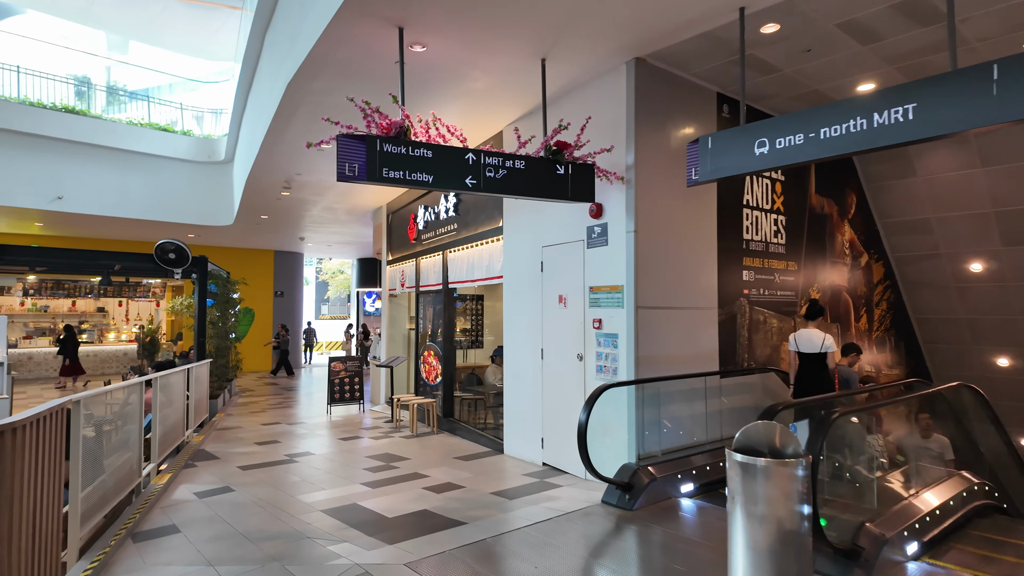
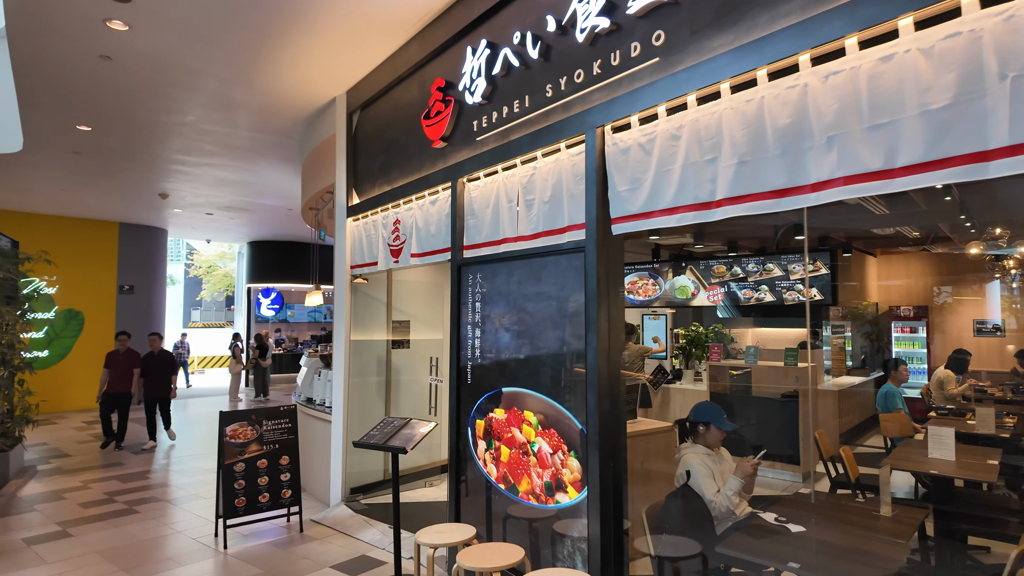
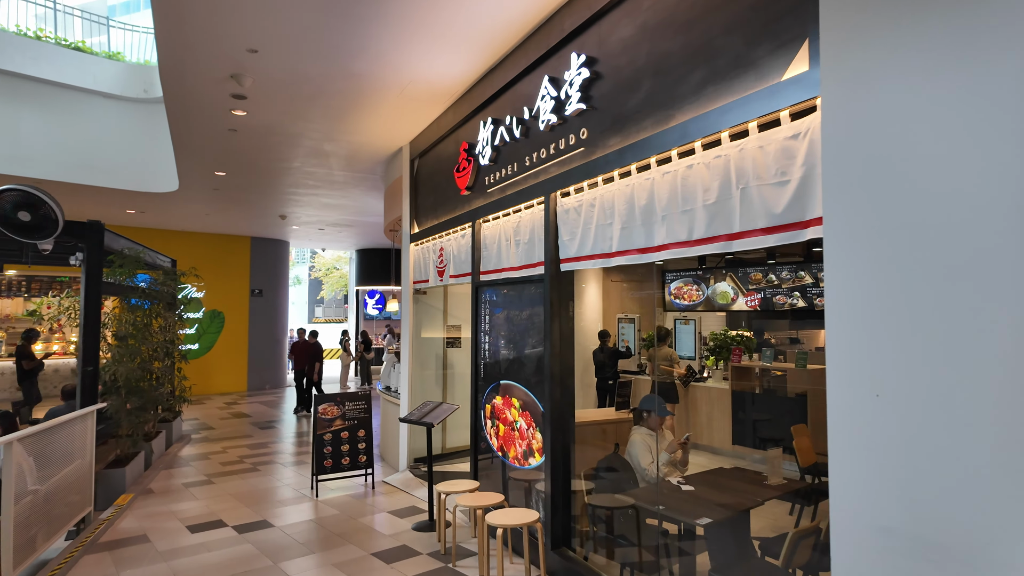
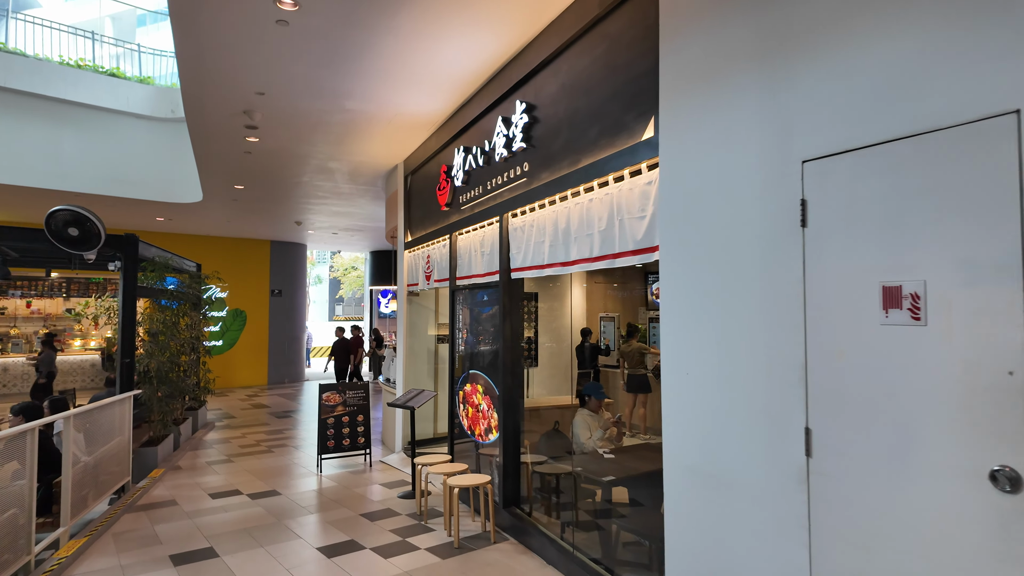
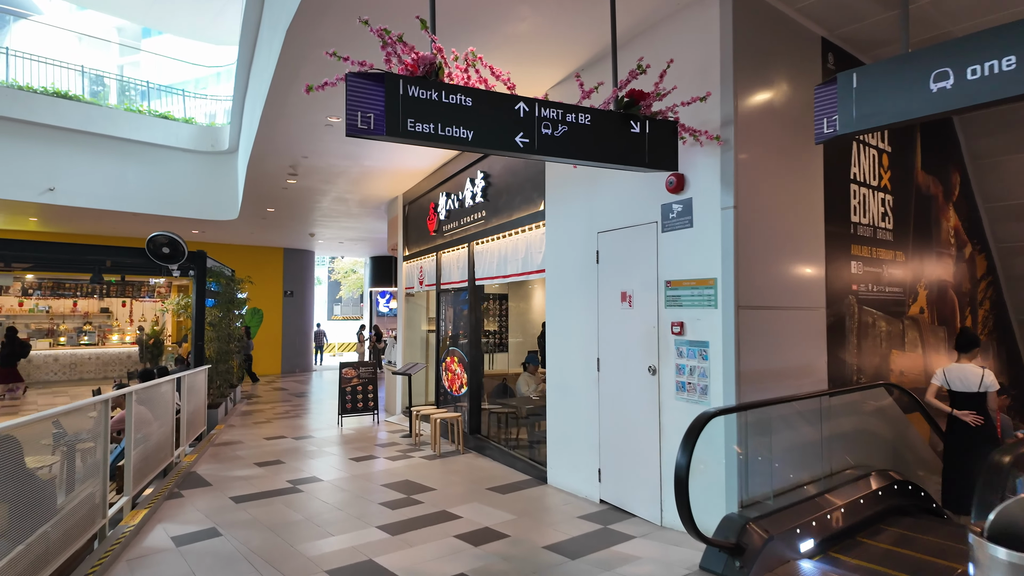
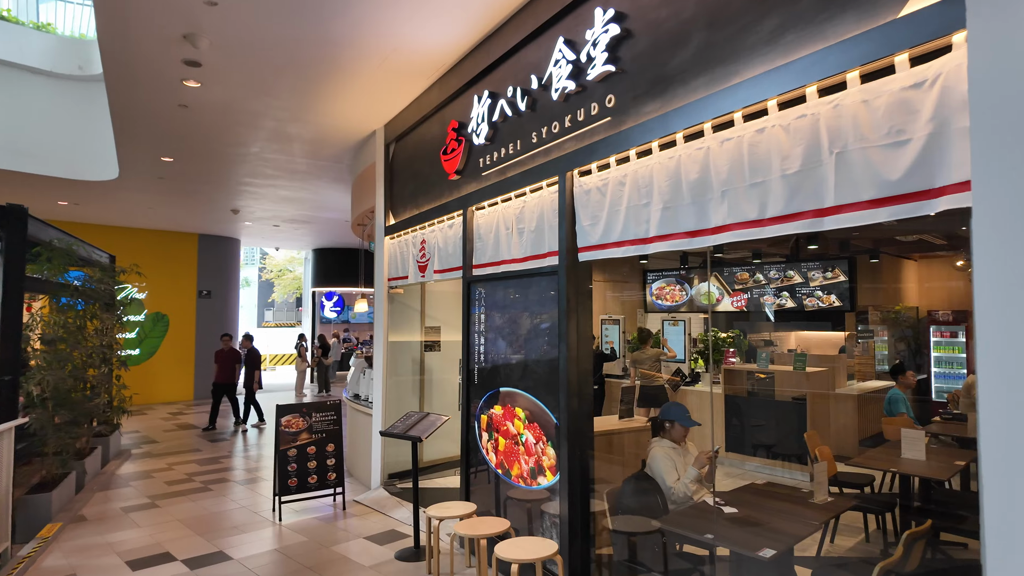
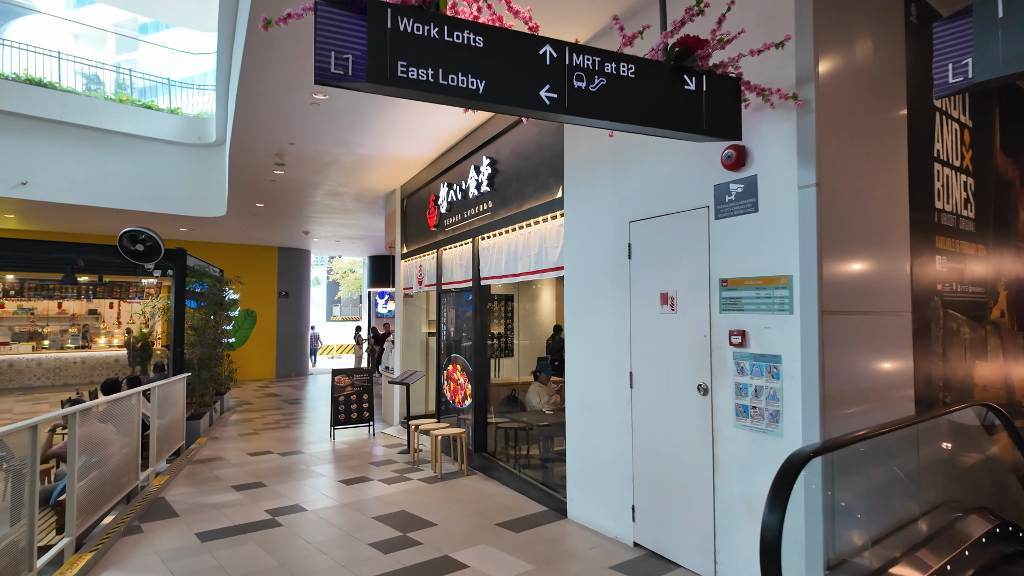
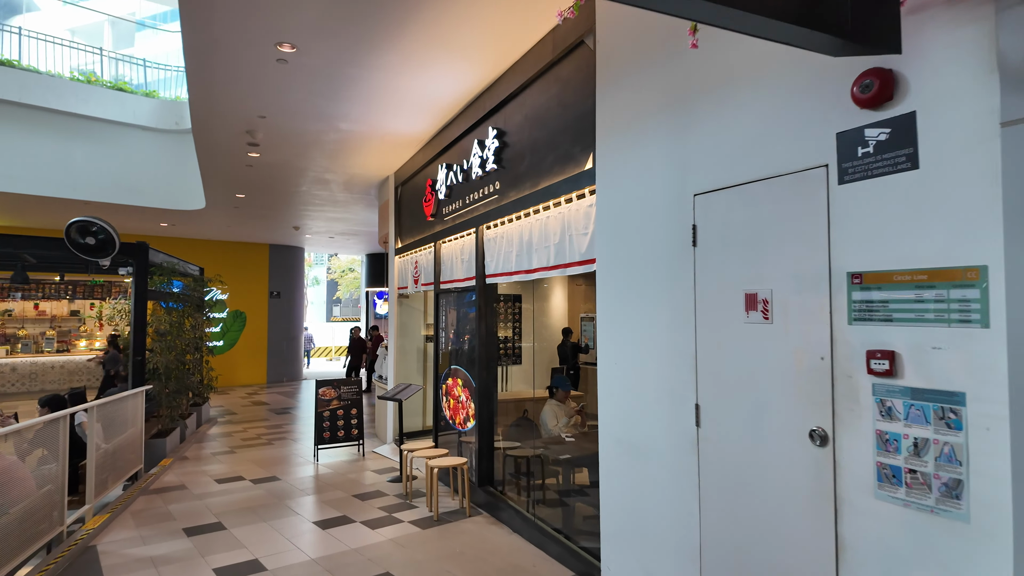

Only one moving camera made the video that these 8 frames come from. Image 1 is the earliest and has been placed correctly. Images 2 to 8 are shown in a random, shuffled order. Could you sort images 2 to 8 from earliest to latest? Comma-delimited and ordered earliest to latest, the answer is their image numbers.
5, 7, 8, 4, 3, 6, 2
